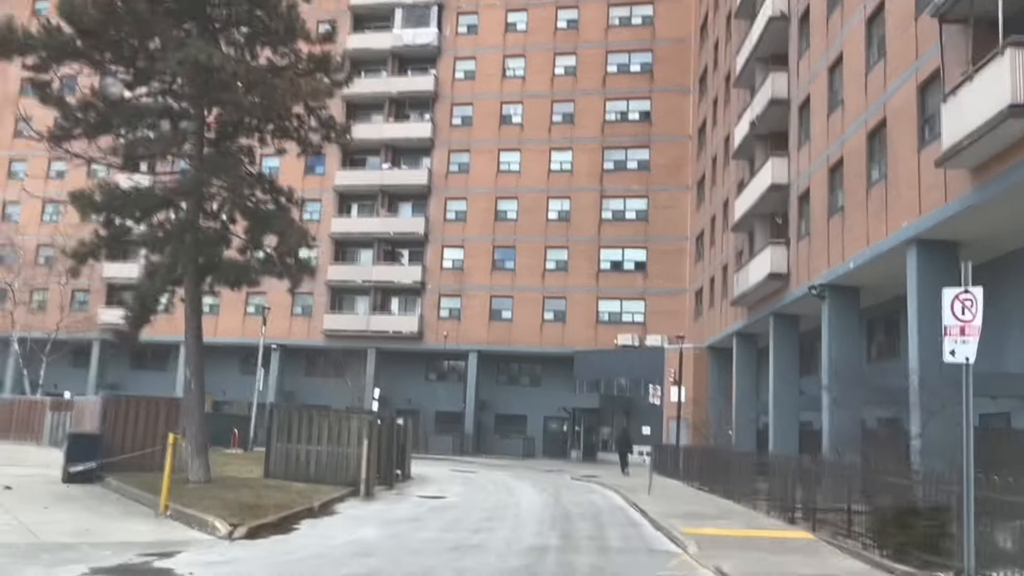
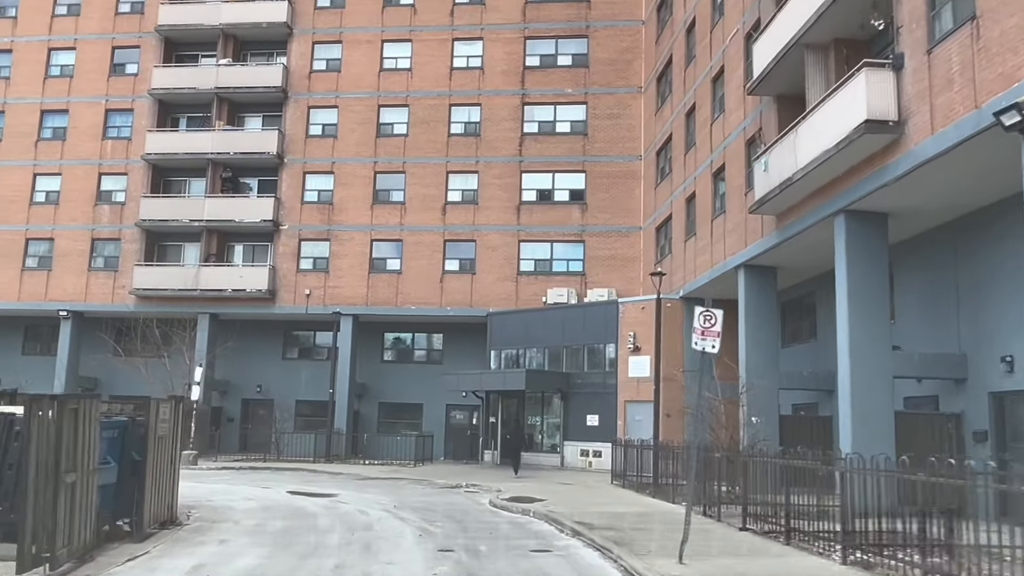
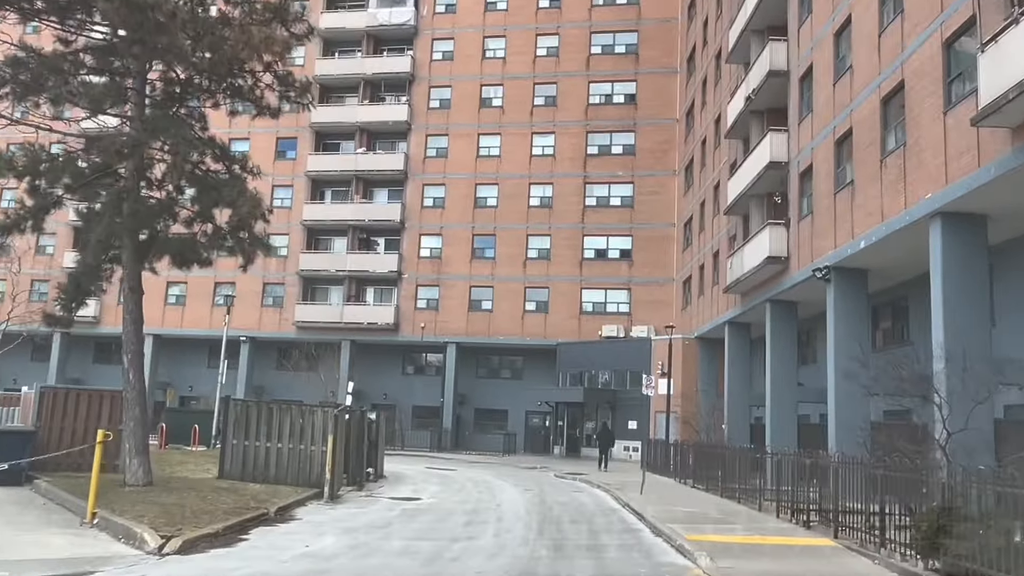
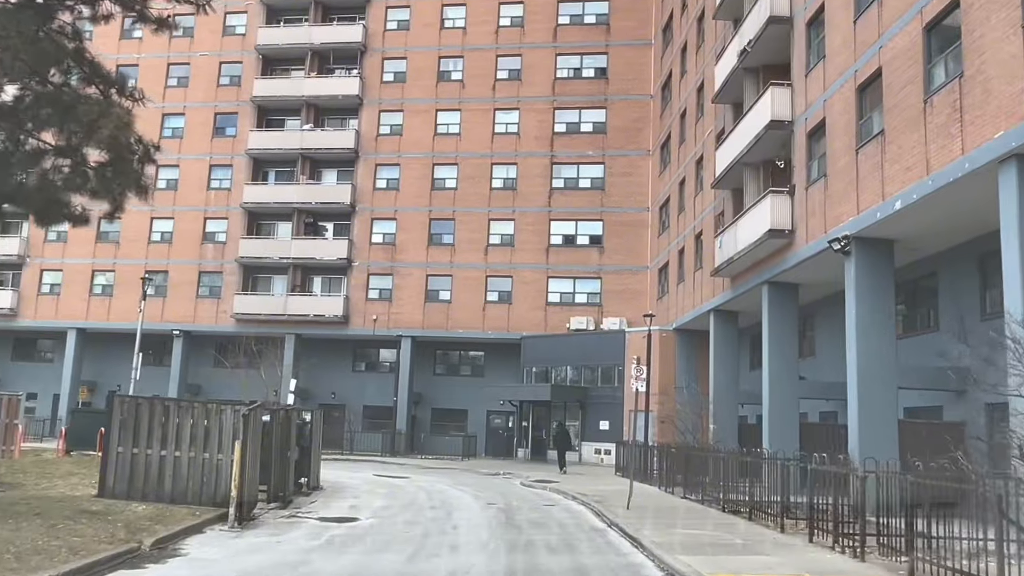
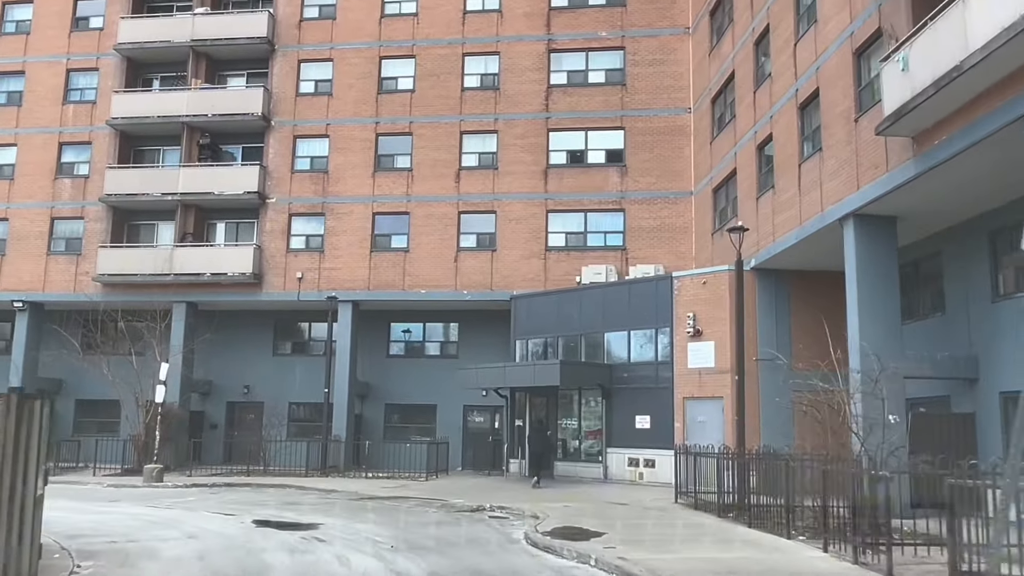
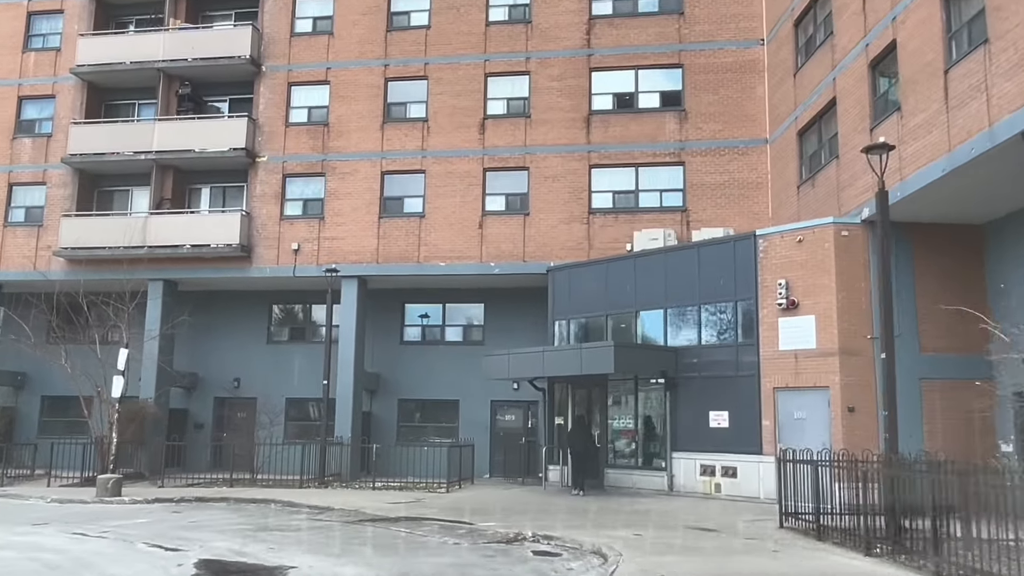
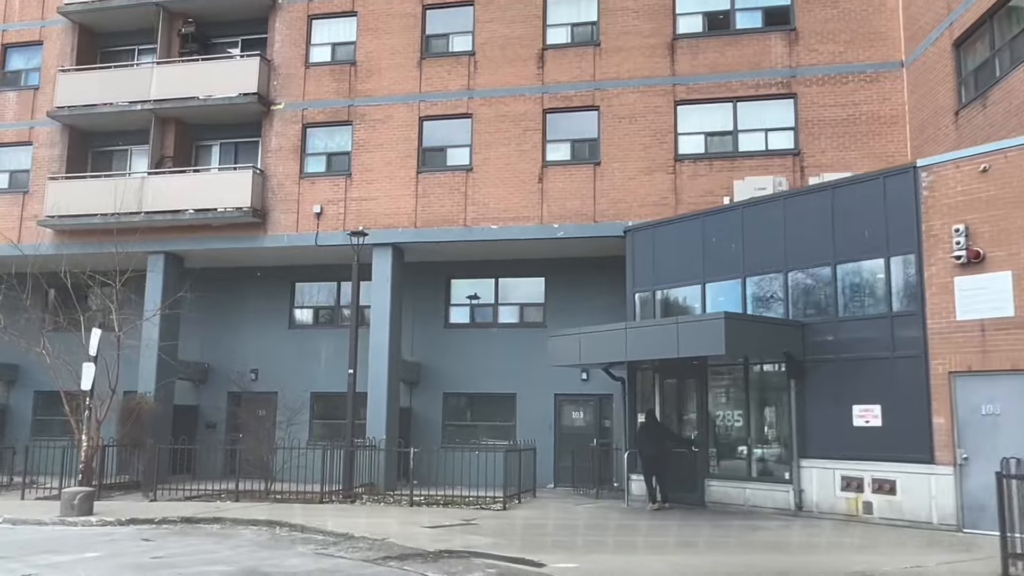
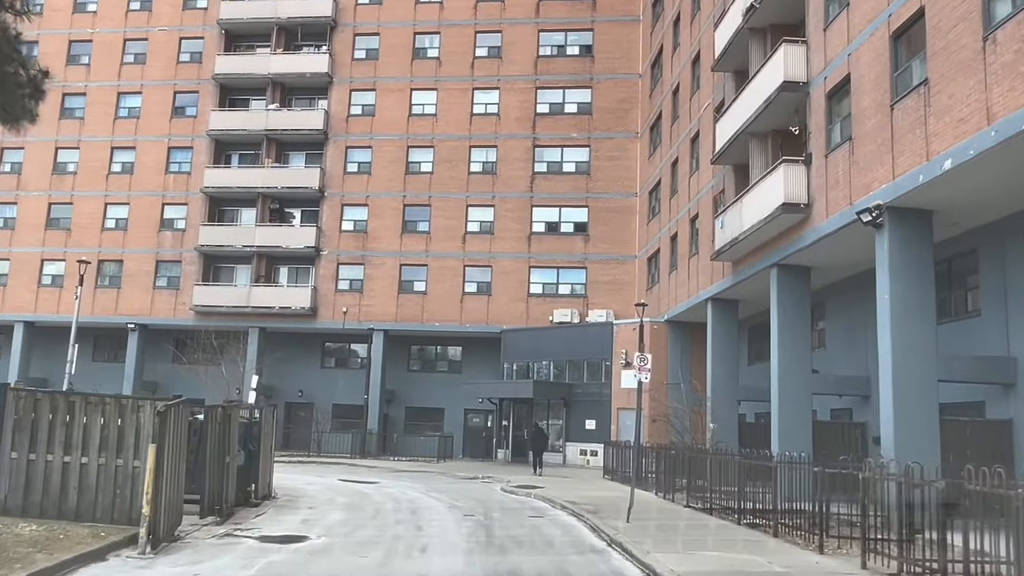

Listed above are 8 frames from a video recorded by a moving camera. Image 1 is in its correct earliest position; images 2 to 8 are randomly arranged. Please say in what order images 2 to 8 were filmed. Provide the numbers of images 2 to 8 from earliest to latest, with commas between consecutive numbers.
3, 4, 8, 2, 5, 6, 7
